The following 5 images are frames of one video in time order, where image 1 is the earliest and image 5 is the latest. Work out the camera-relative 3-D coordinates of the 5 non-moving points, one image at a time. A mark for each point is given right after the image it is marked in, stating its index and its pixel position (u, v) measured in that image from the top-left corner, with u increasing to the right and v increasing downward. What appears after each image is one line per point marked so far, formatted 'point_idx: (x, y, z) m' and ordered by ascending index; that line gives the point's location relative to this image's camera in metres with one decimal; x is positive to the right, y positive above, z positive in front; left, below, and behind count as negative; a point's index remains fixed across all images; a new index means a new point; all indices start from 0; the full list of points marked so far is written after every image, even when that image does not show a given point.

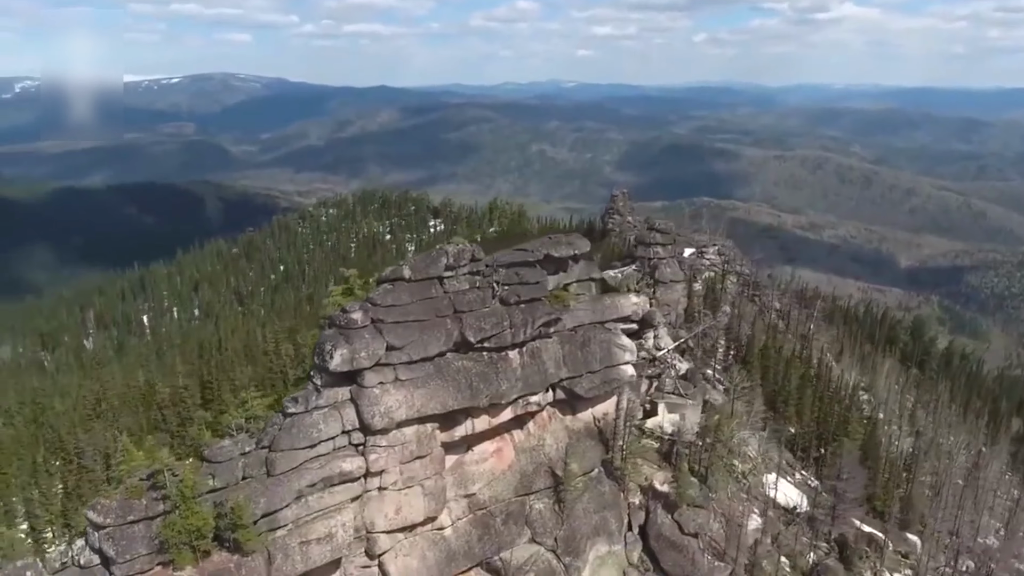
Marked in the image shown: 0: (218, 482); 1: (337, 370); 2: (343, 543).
0: (-5.9, -3.9, +14.0) m
1: (-3.9, -1.8, +15.7) m
2: (-3.7, -5.6, +15.4) m
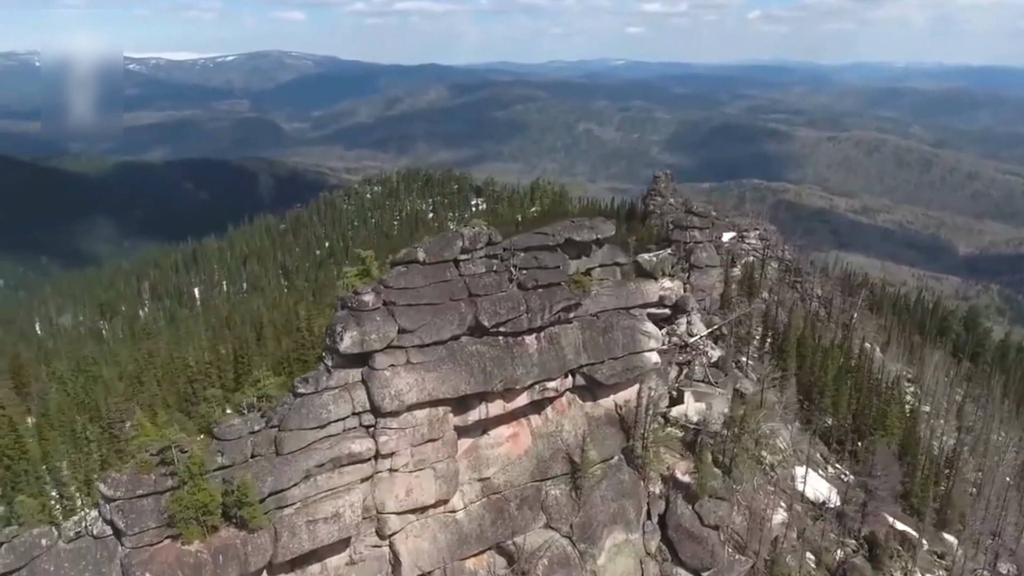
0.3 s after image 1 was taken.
0: (-5.8, -3.5, +14.3) m
1: (-3.7, -1.4, +15.7) m
2: (-3.5, -5.2, +15.5) m
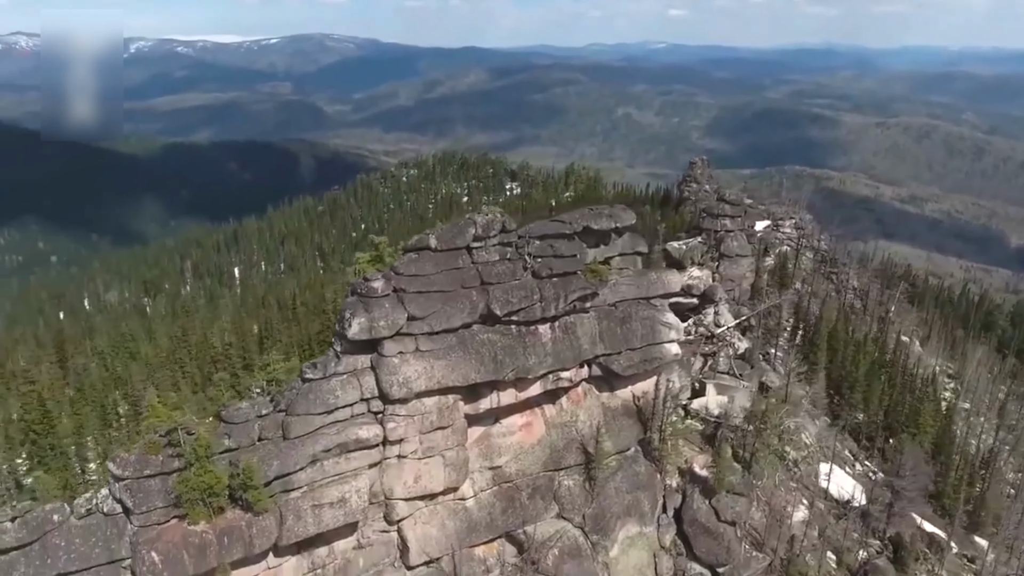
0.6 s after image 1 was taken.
0: (-5.7, -3.2, +14.4) m
1: (-3.5, -1.1, +15.7) m
2: (-3.4, -4.9, +15.6) m
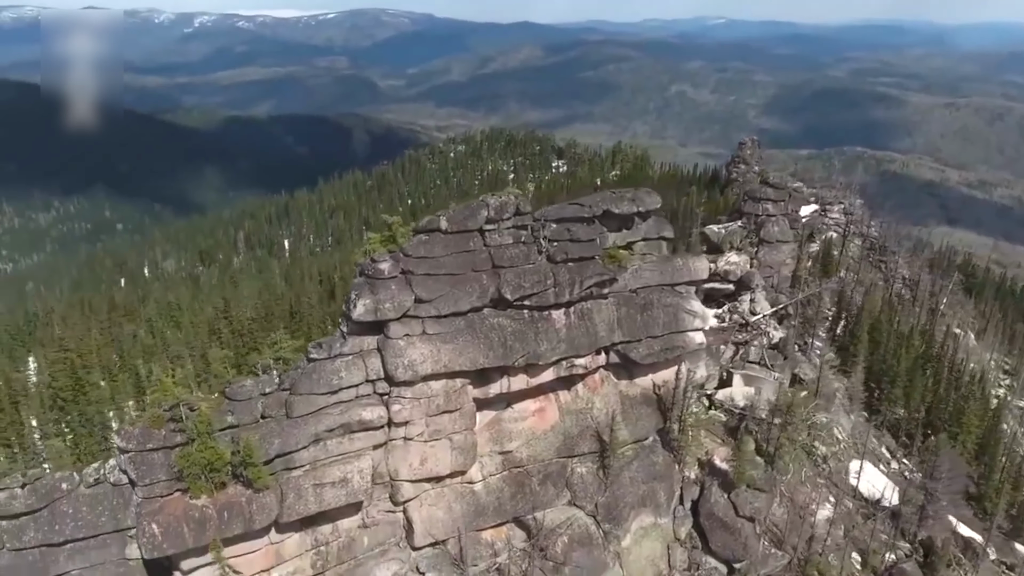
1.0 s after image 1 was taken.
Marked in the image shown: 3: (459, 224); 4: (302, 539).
0: (-5.7, -2.7, +14.6) m
1: (-3.4, -0.7, +15.7) m
2: (-3.4, -4.5, +15.6) m
3: (-1.3, +1.5, +16.9) m
4: (-4.8, -5.7, +16.1) m
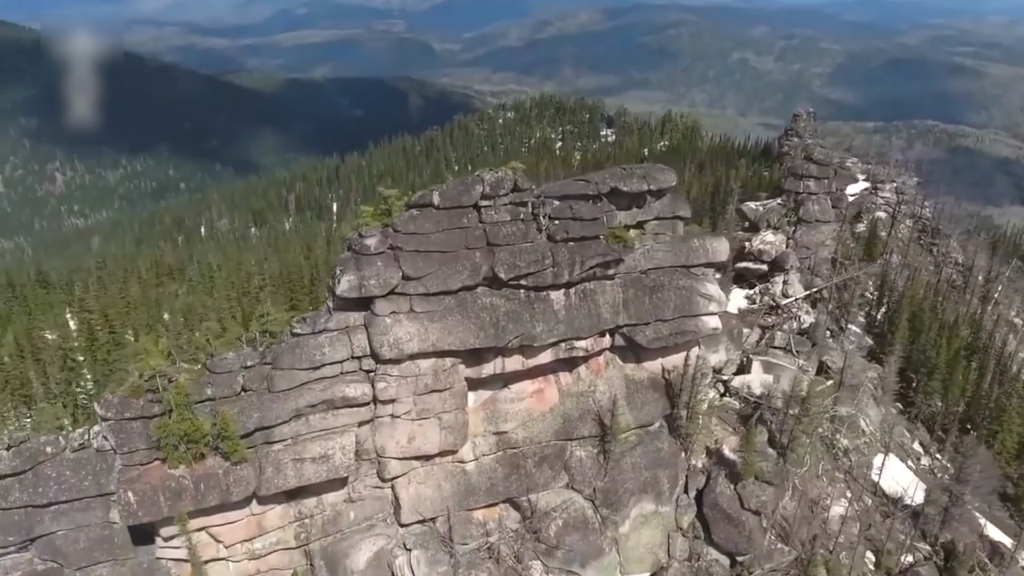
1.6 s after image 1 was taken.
0: (-6.1, -2.2, +14.6) m
1: (-3.7, -0.2, +15.4) m
2: (-3.8, -3.9, +15.6) m
3: (-1.4, +2.1, +16.4) m
4: (-5.2, -5.1, +16.1) m
